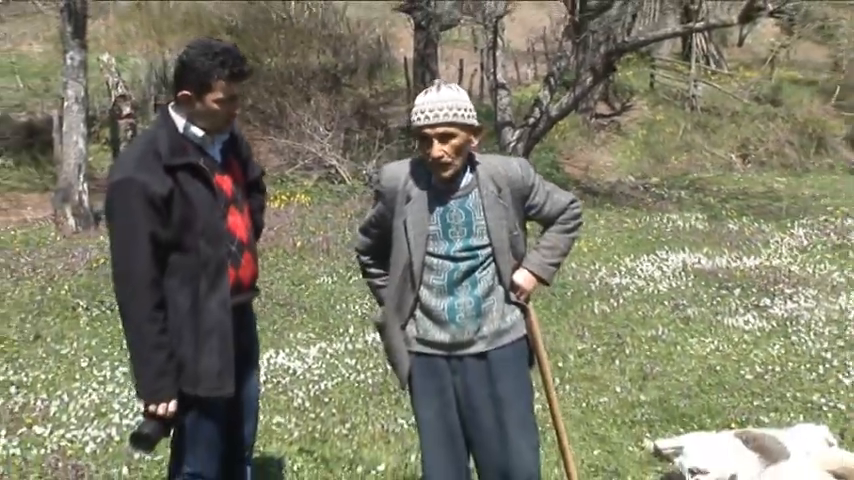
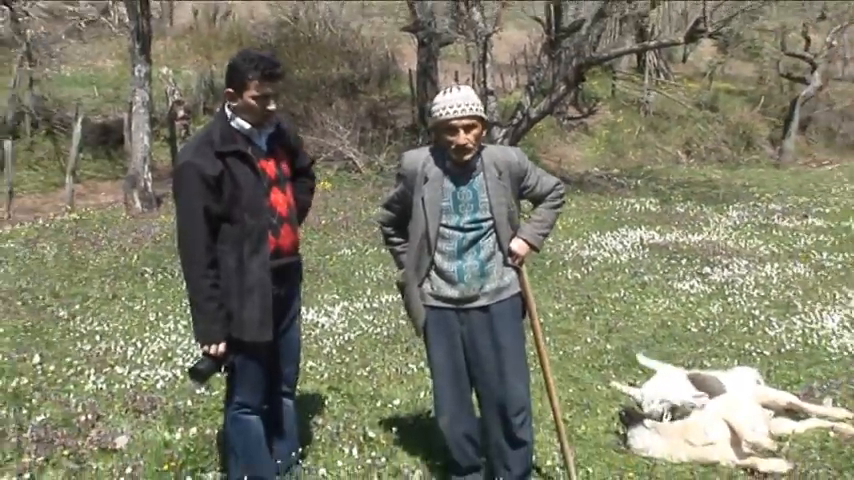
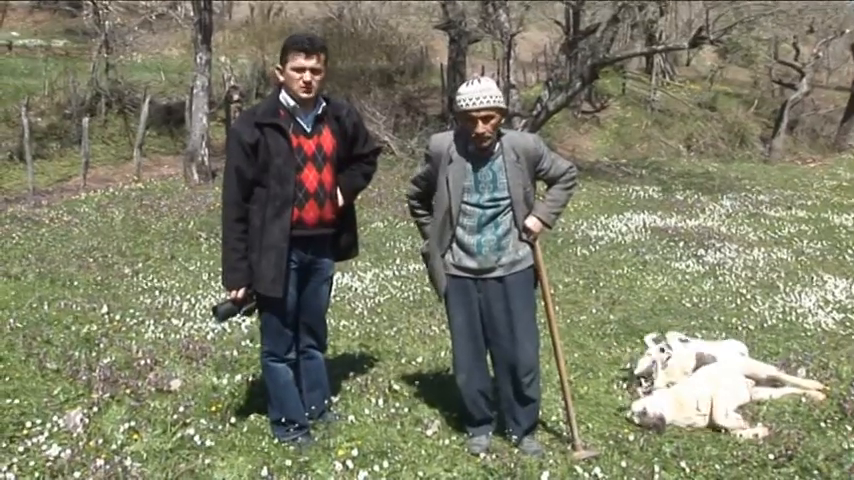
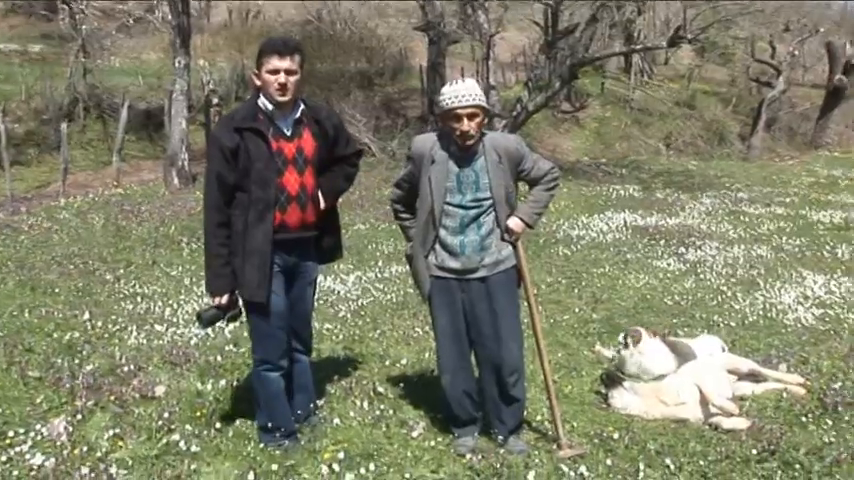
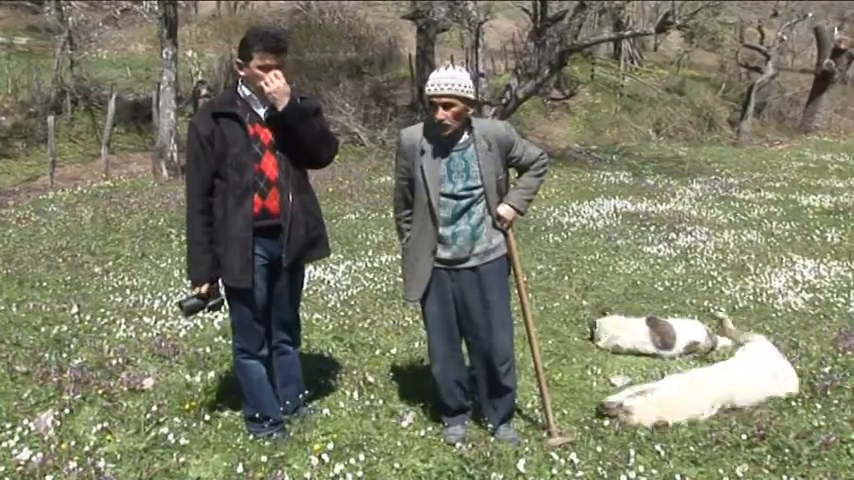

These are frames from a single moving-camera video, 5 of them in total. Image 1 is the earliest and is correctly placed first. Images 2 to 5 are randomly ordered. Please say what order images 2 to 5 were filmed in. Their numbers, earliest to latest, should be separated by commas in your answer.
2, 4, 3, 5
